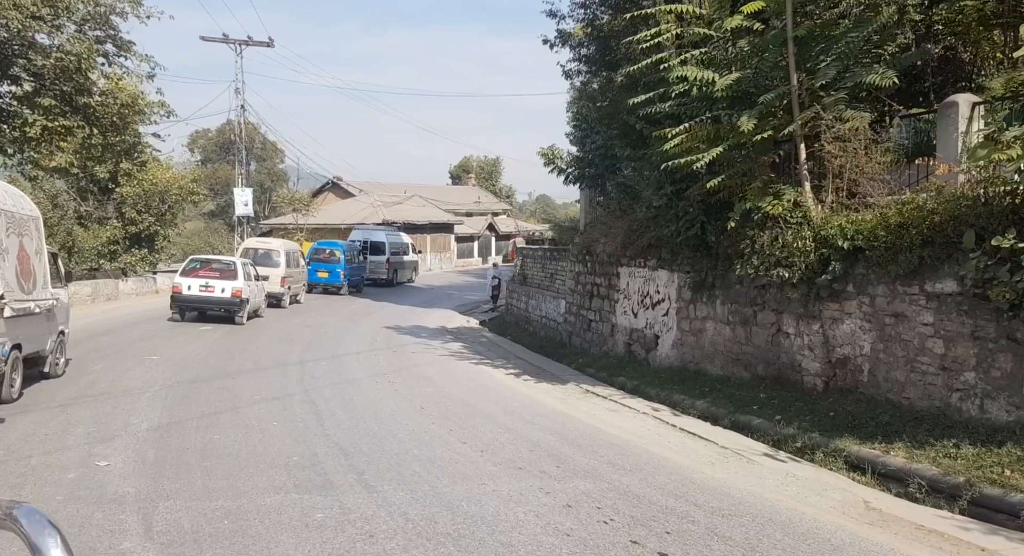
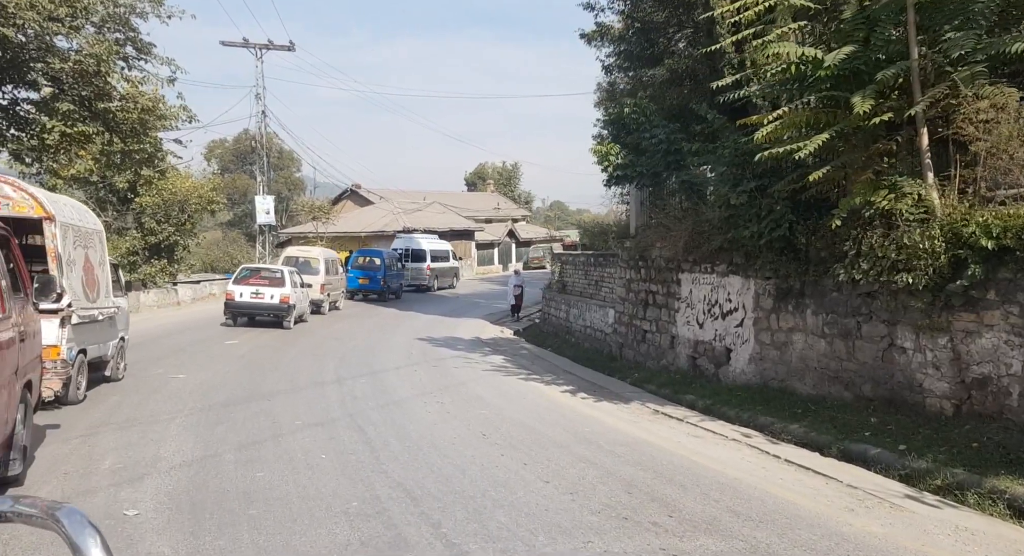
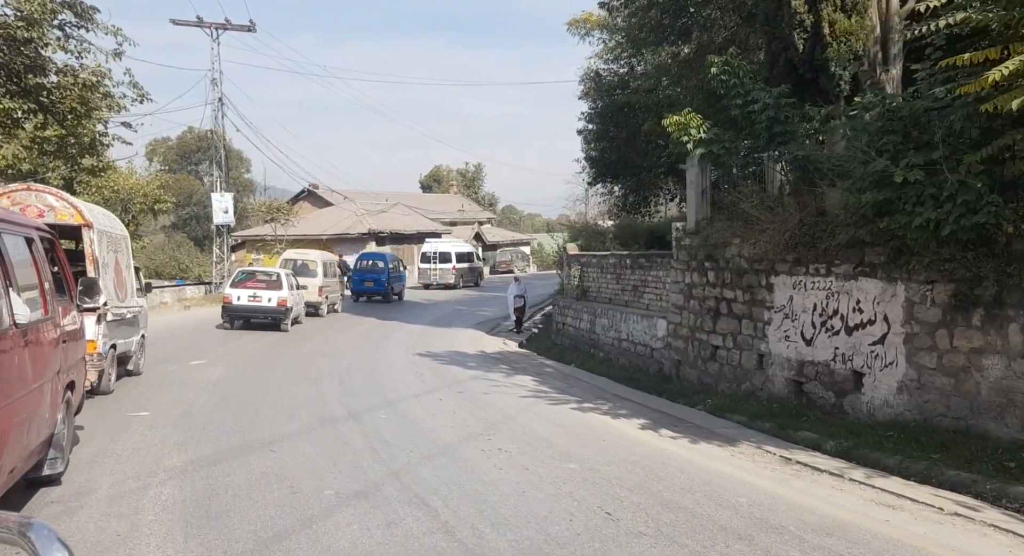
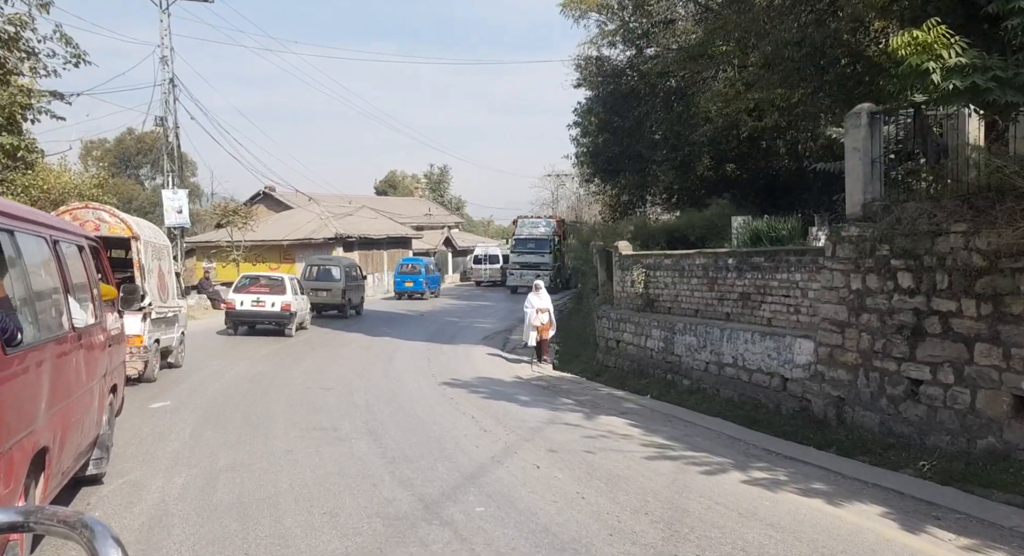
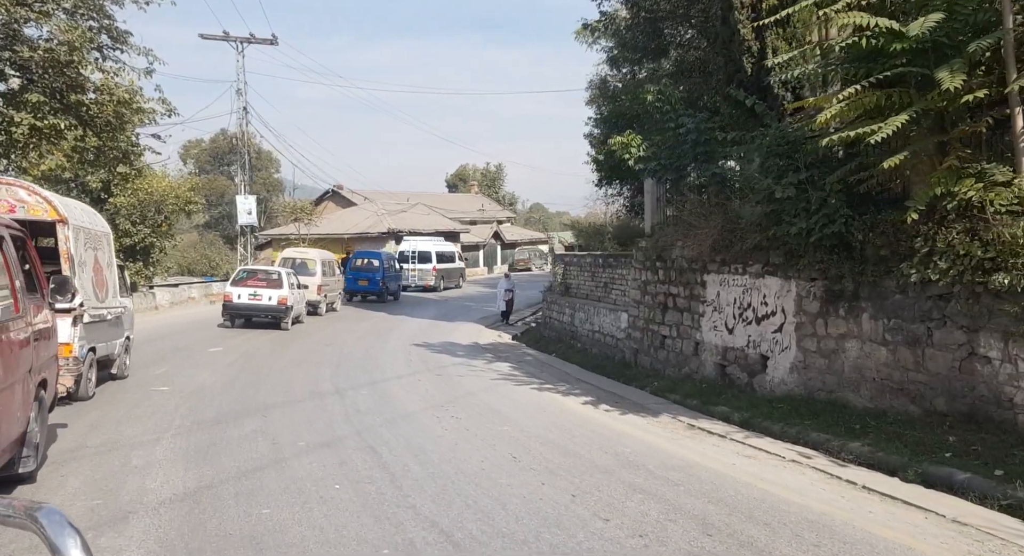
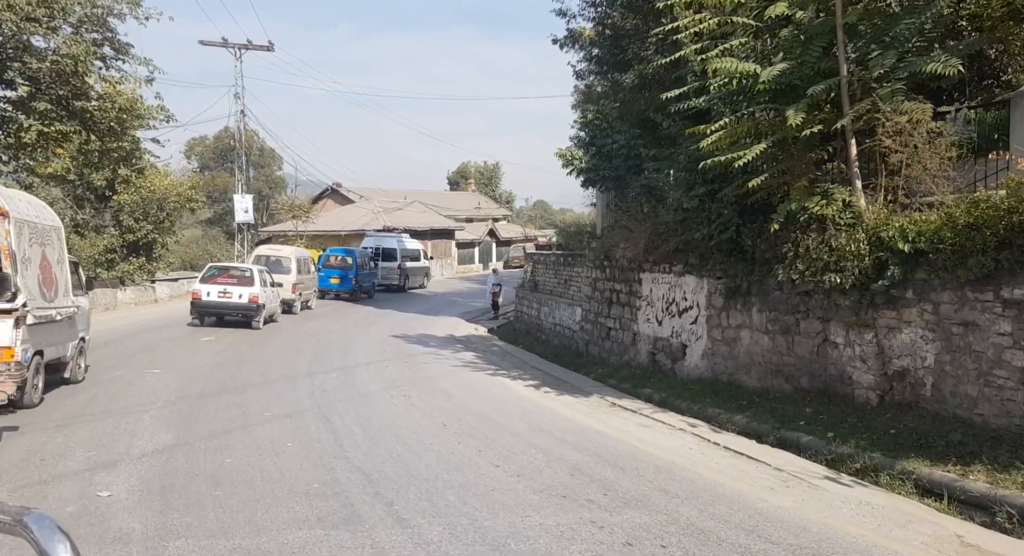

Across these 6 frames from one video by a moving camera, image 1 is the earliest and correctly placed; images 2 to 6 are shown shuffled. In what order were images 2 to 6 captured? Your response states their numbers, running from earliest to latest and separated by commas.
6, 2, 5, 3, 4
